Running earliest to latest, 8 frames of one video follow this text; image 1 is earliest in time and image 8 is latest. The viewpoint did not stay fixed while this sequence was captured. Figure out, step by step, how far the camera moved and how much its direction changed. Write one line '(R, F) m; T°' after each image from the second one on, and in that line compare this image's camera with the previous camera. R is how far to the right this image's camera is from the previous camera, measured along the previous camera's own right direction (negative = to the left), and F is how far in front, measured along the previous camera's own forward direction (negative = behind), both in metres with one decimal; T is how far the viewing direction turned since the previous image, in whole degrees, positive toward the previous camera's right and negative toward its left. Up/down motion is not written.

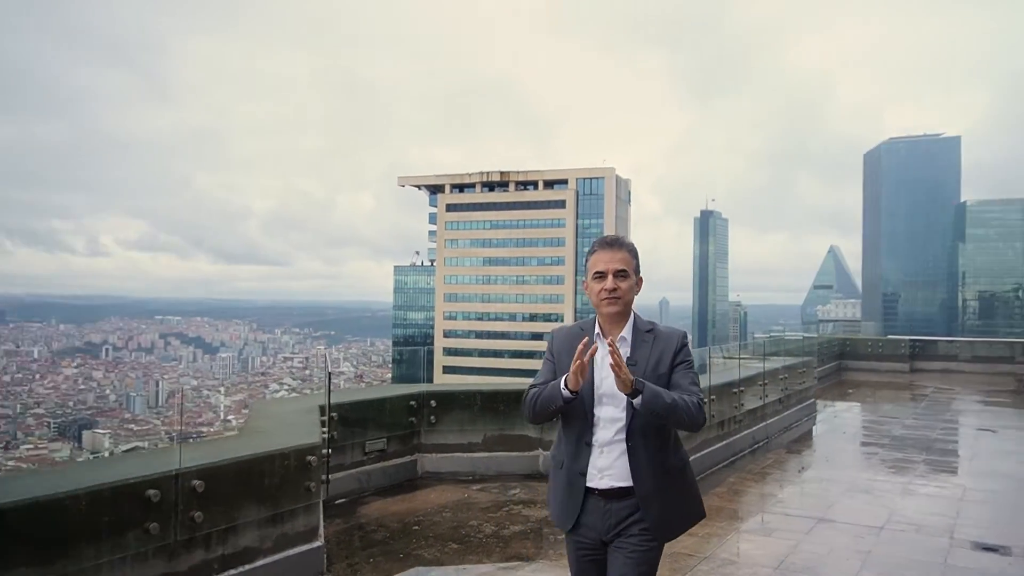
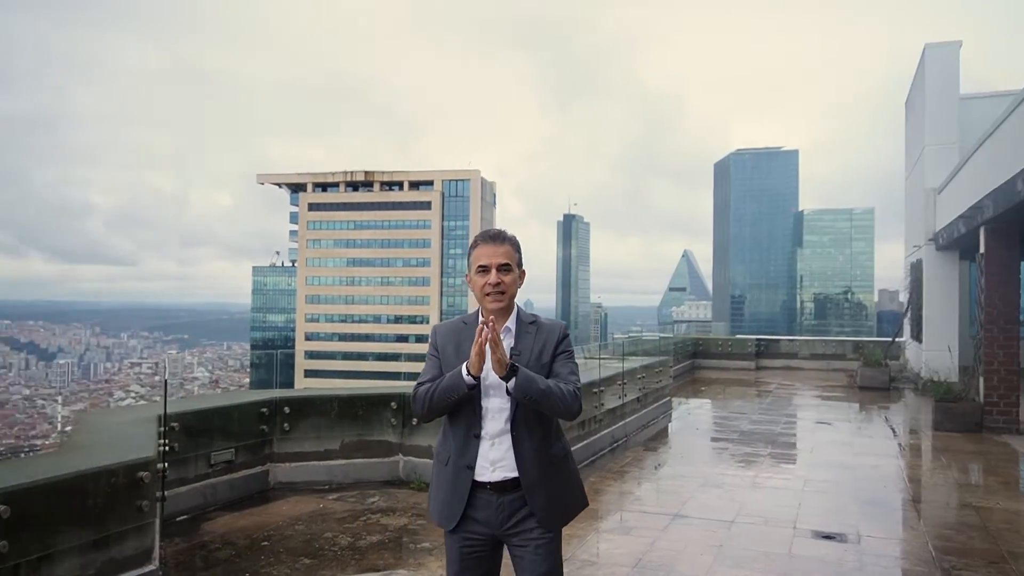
(0.0, +0.1) m; +9°
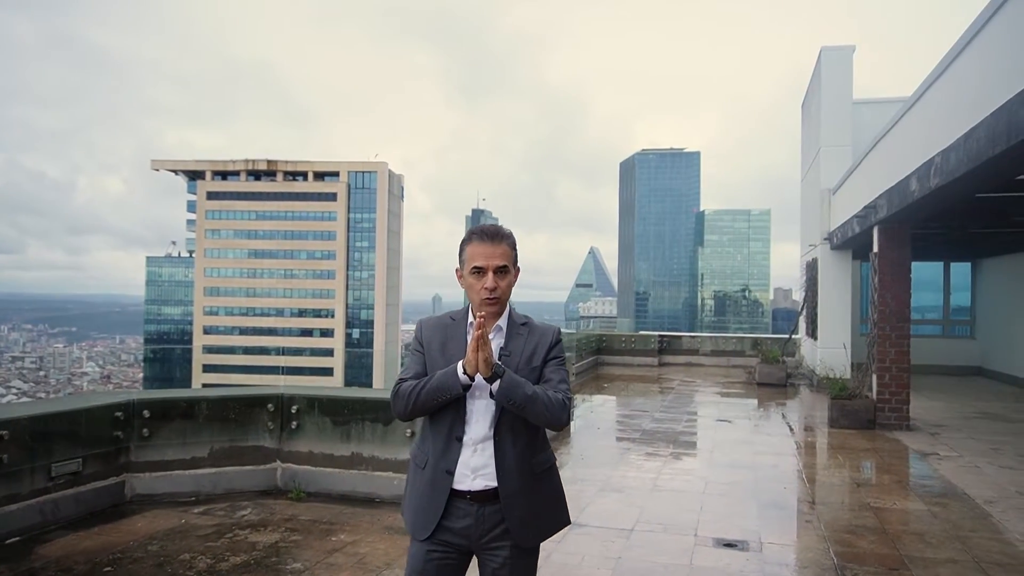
(+0.1, +0.4) m; +6°
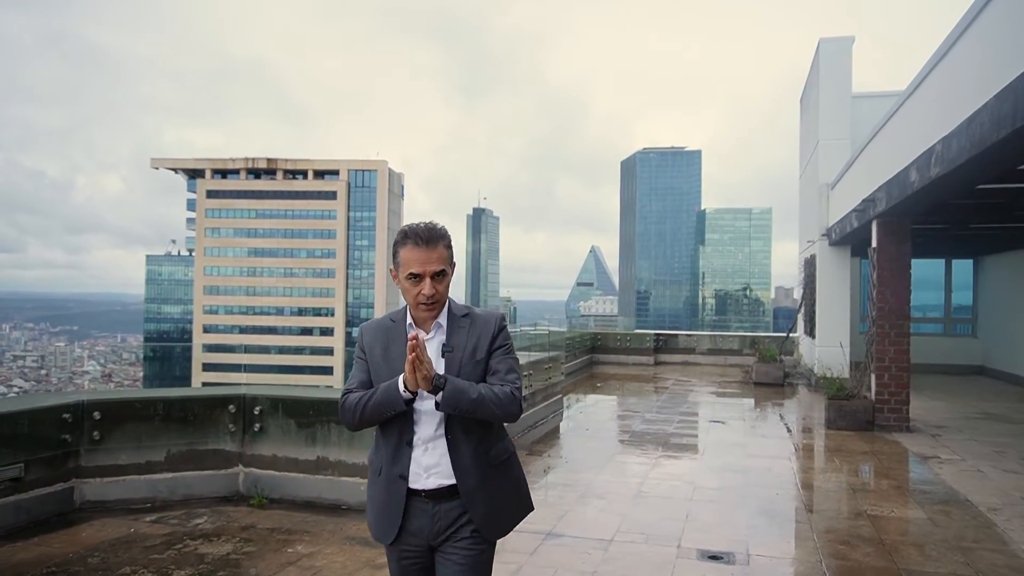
(+0.2, +0.3) m; 0°
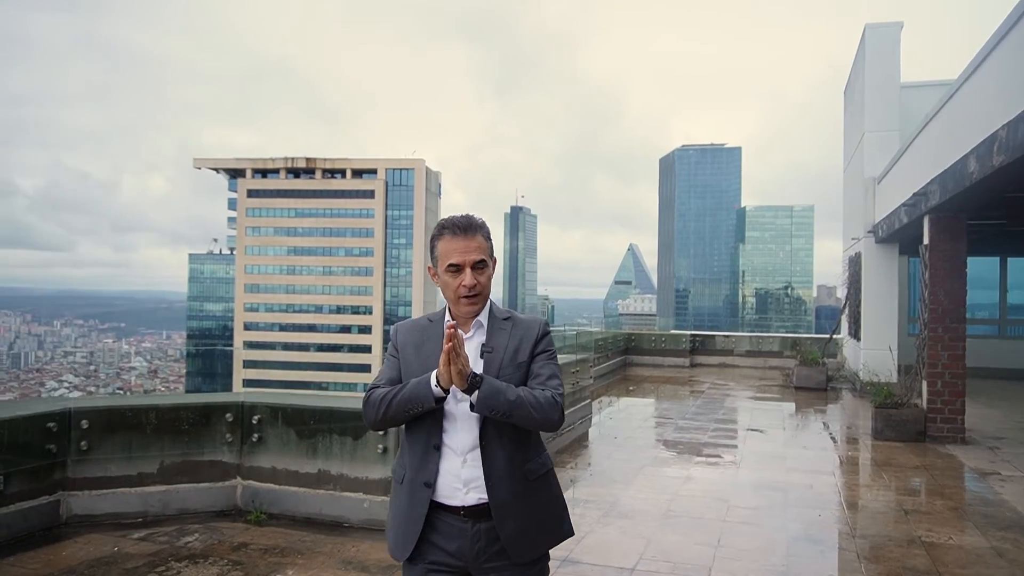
(+0.1, +0.4) m; -3°
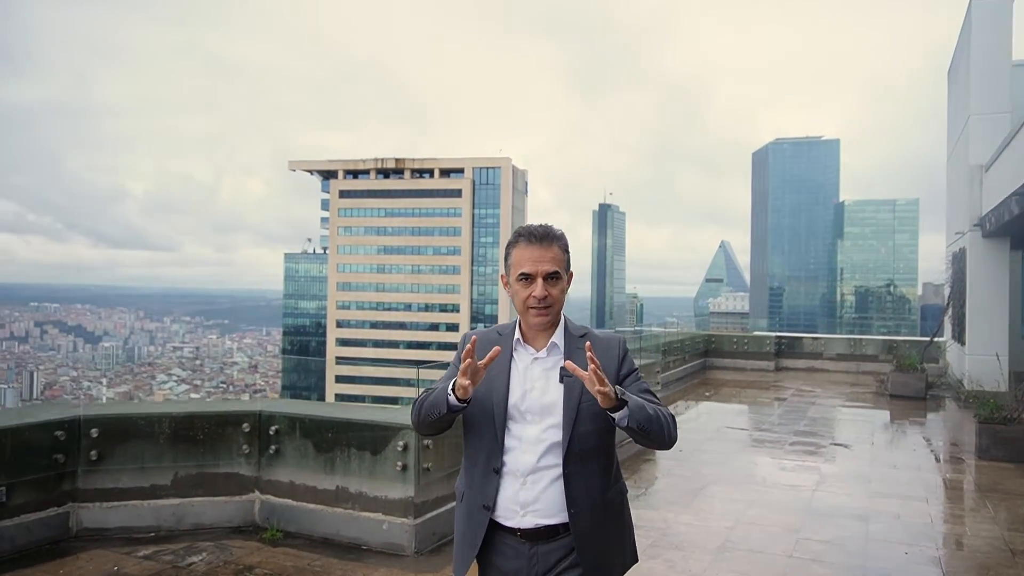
(+0.3, +0.5) m; -6°
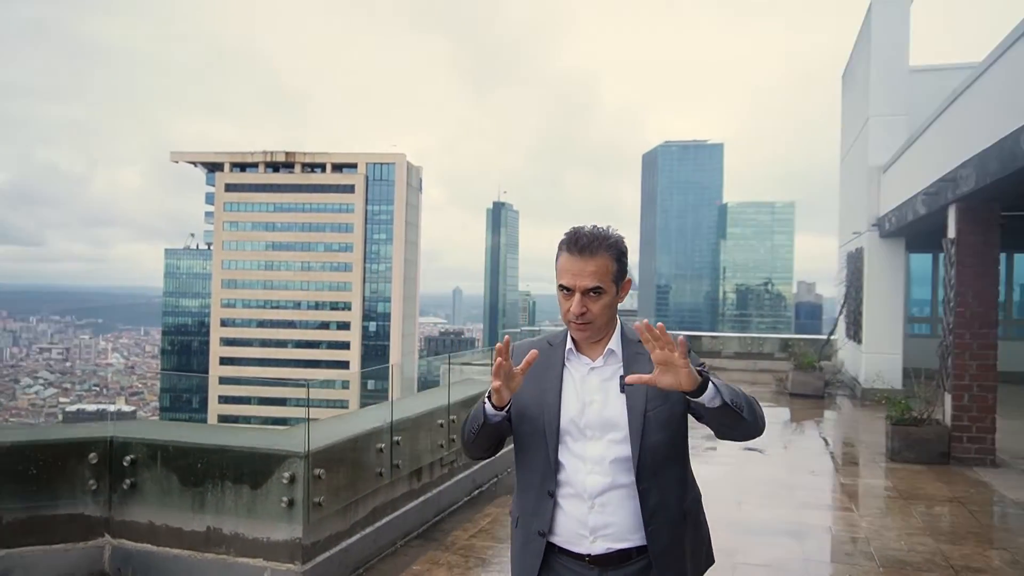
(-0.1, +0.6) m; +8°
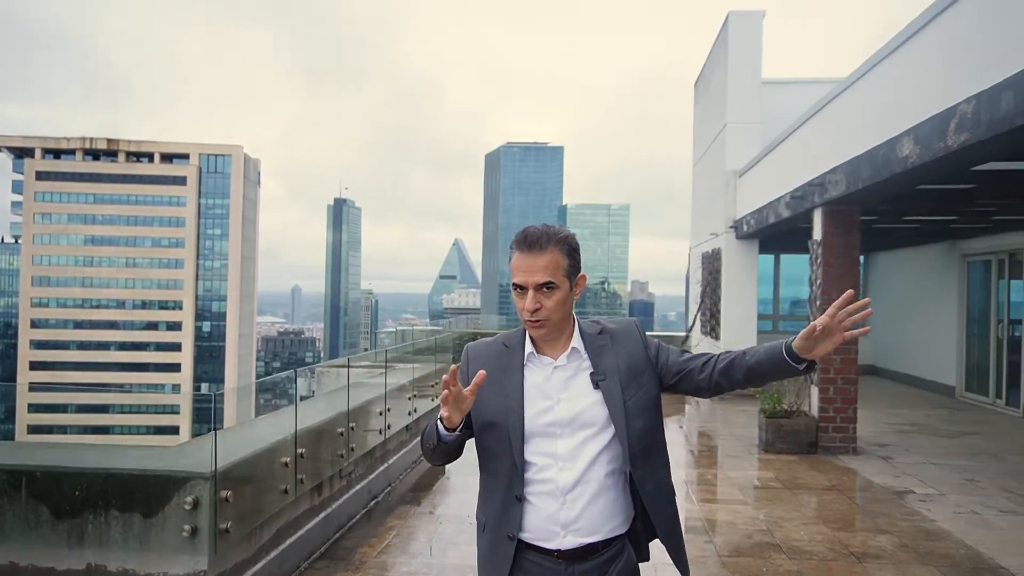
(-0.4, +0.3) m; +11°
